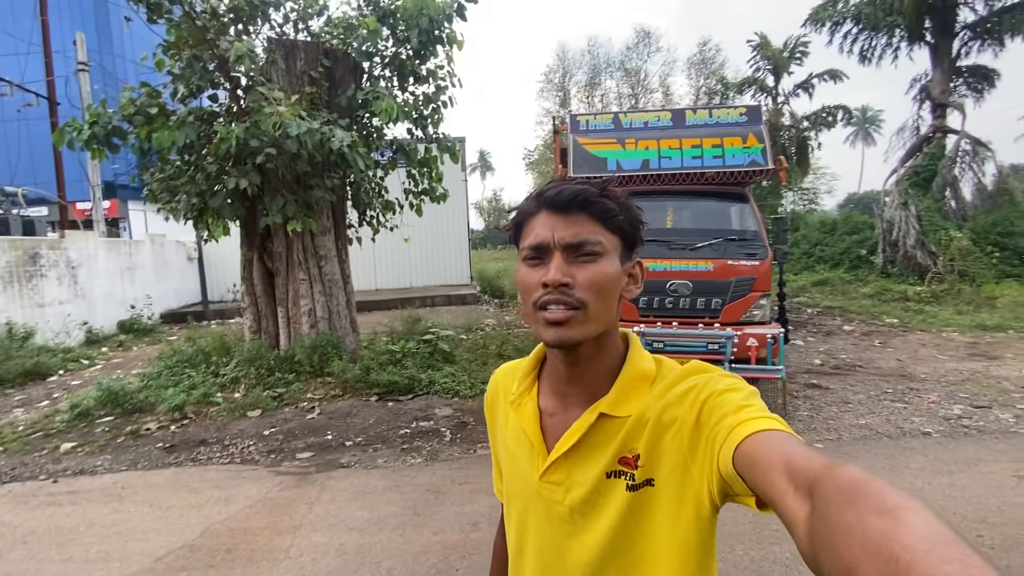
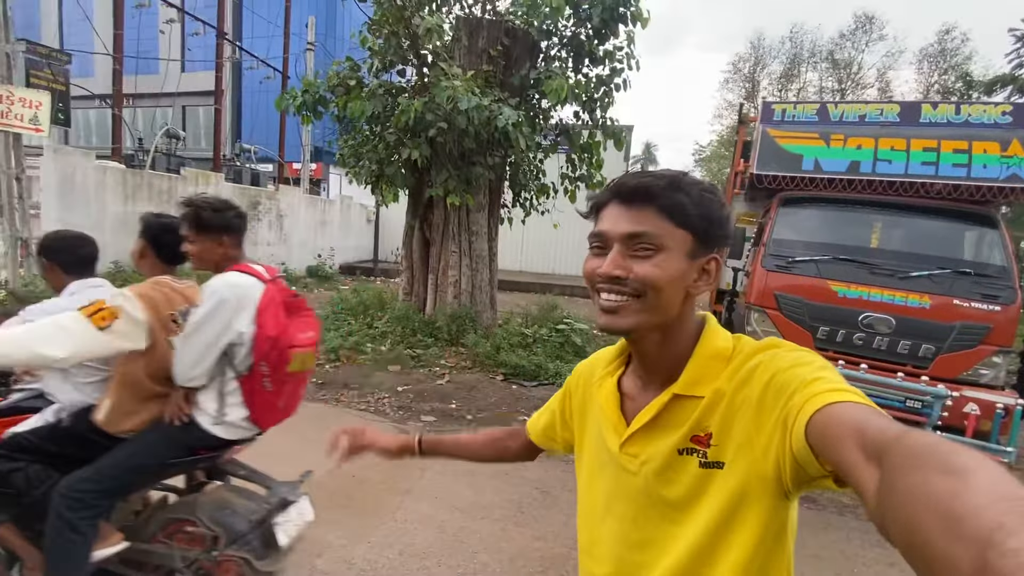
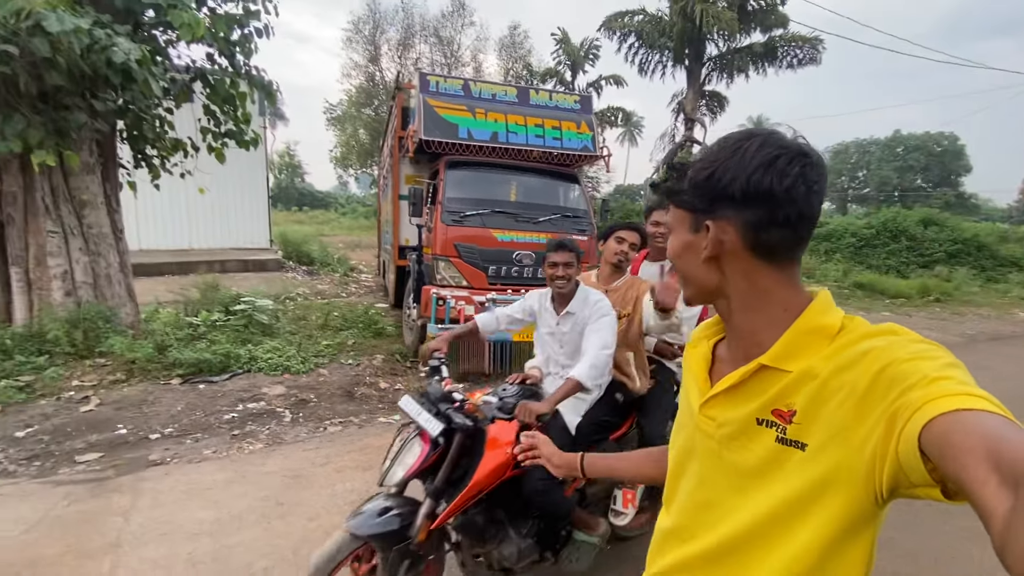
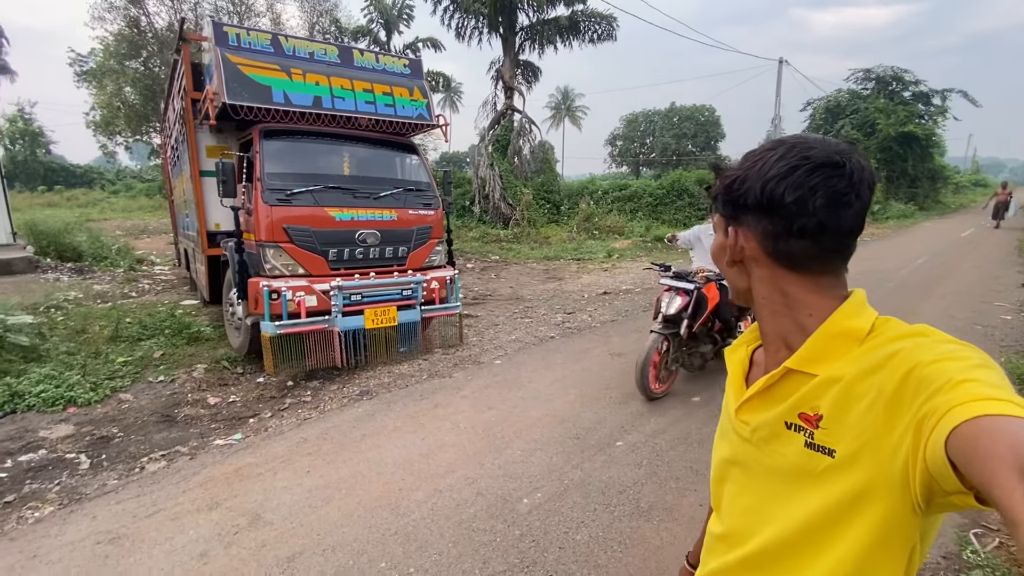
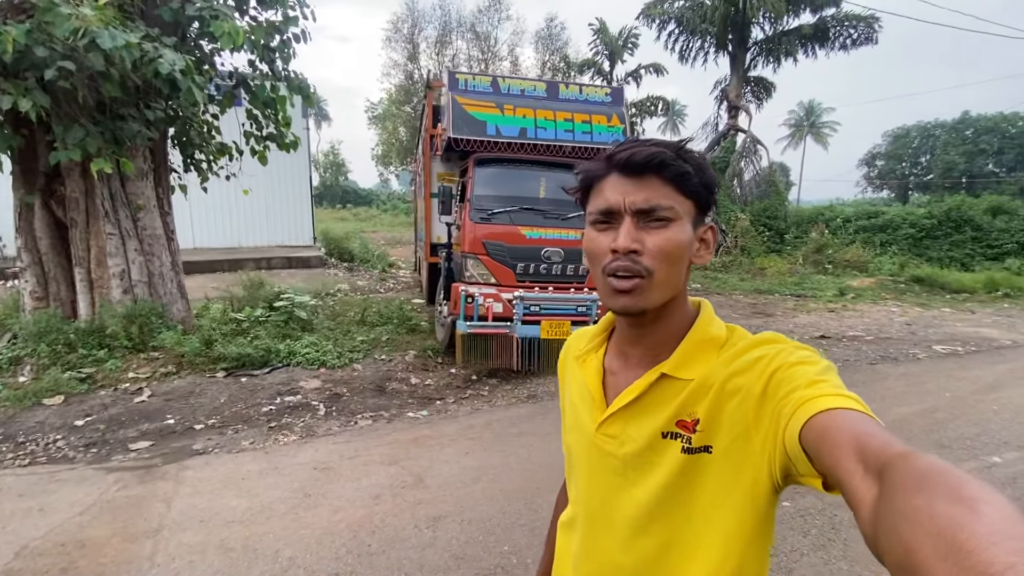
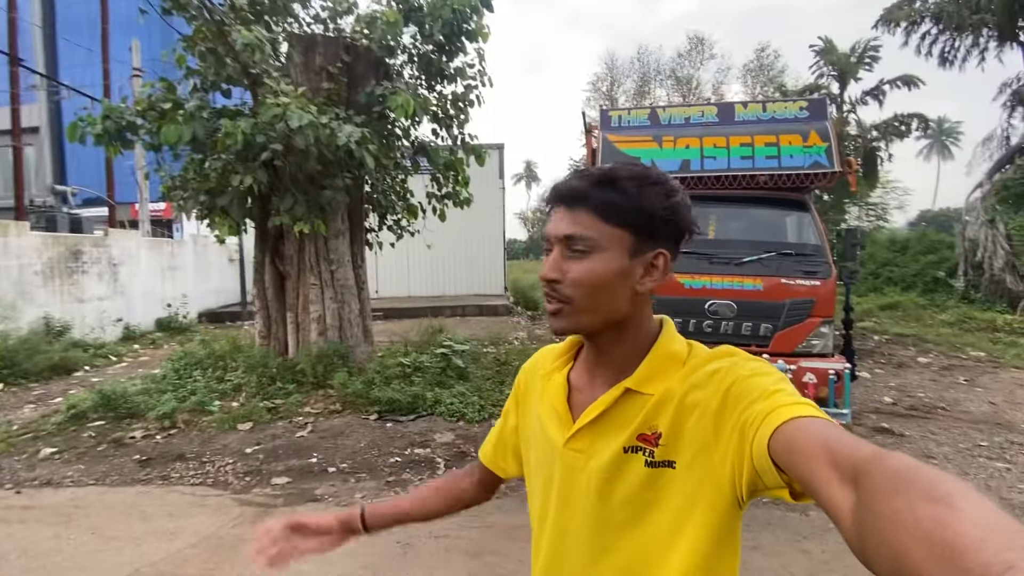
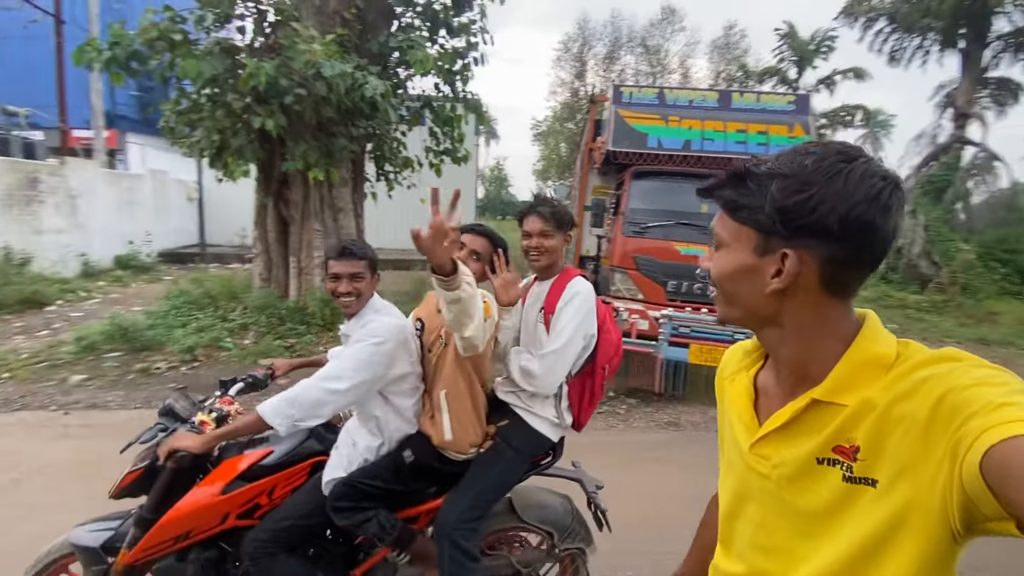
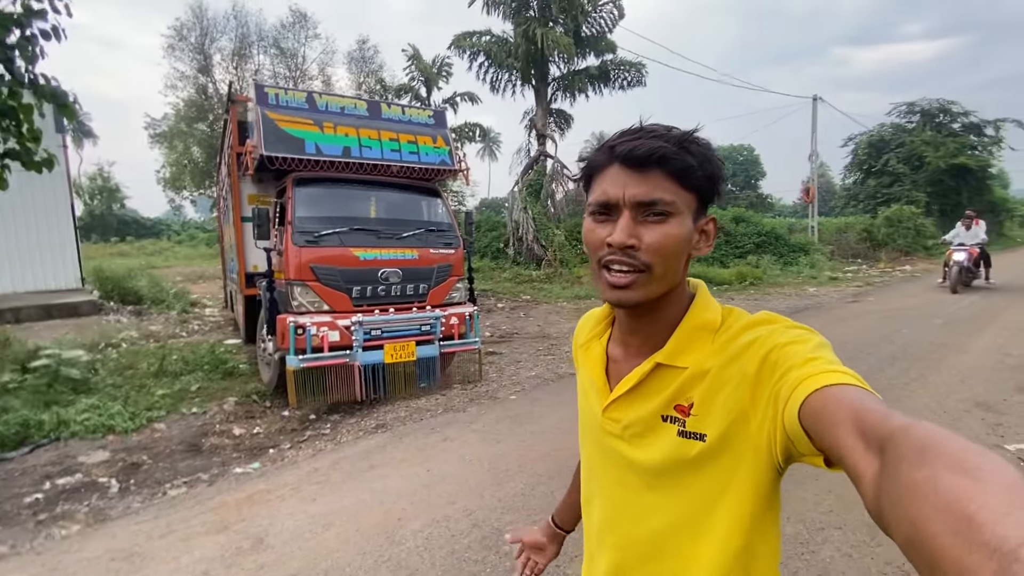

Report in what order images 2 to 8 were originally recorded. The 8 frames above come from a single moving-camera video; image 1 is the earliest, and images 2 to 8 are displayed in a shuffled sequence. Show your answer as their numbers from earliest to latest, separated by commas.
5, 8, 4, 3, 7, 2, 6
